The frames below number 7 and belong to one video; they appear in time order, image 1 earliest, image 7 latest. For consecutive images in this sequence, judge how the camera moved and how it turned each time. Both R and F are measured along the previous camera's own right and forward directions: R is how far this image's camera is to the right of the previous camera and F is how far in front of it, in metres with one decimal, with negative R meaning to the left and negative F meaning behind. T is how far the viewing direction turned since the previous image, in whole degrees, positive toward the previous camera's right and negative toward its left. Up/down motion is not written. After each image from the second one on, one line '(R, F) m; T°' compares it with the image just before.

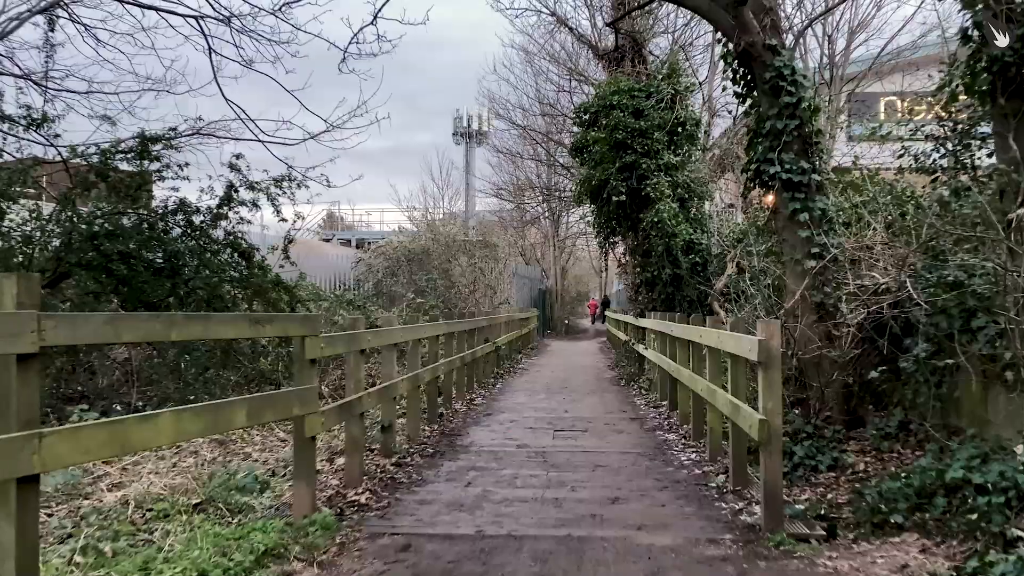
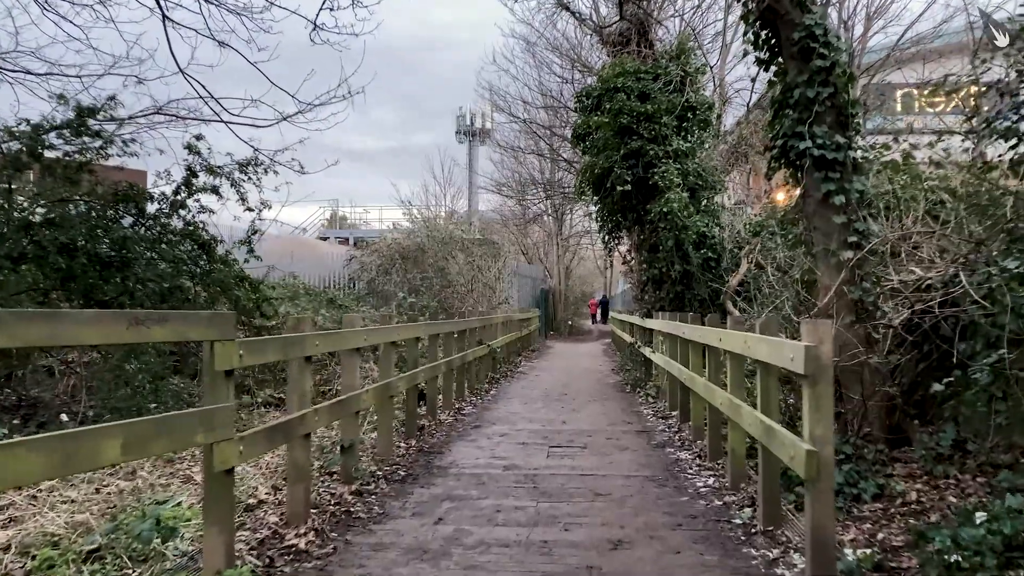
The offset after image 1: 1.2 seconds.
(+0.1, +0.8) m; 0°
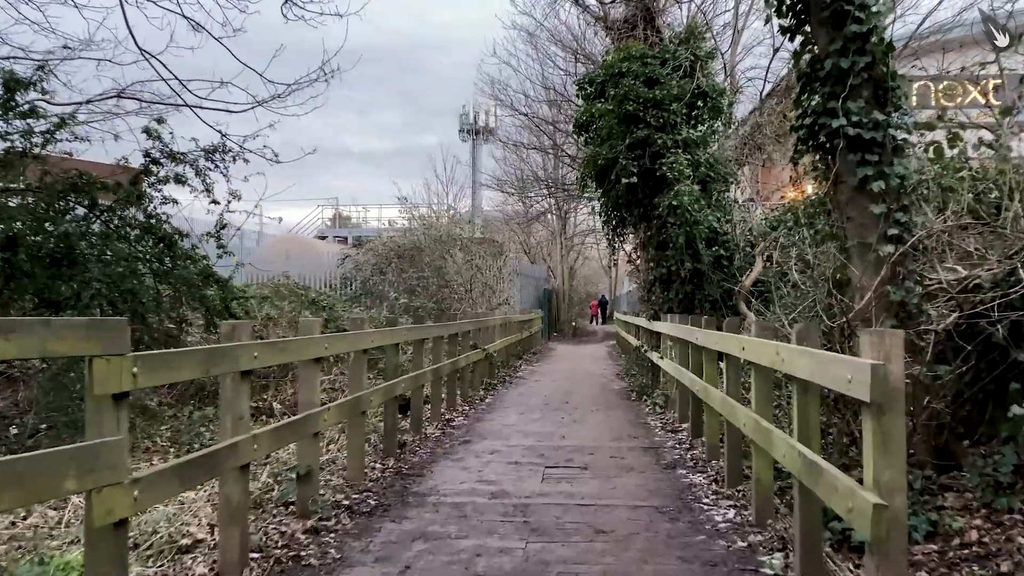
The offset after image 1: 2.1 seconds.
(+0.1, +0.7) m; 0°
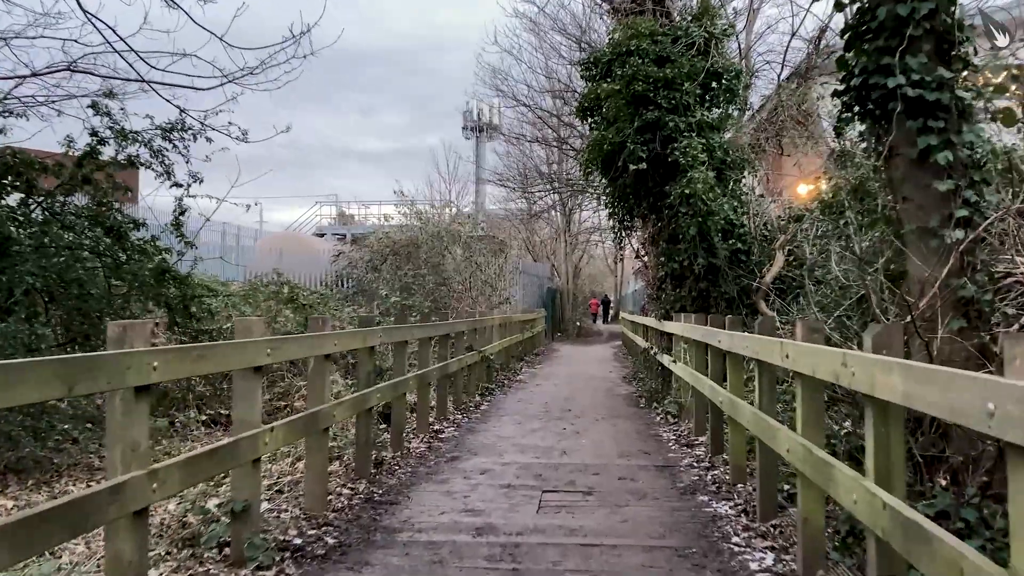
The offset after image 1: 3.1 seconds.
(0.0, +0.7) m; 0°
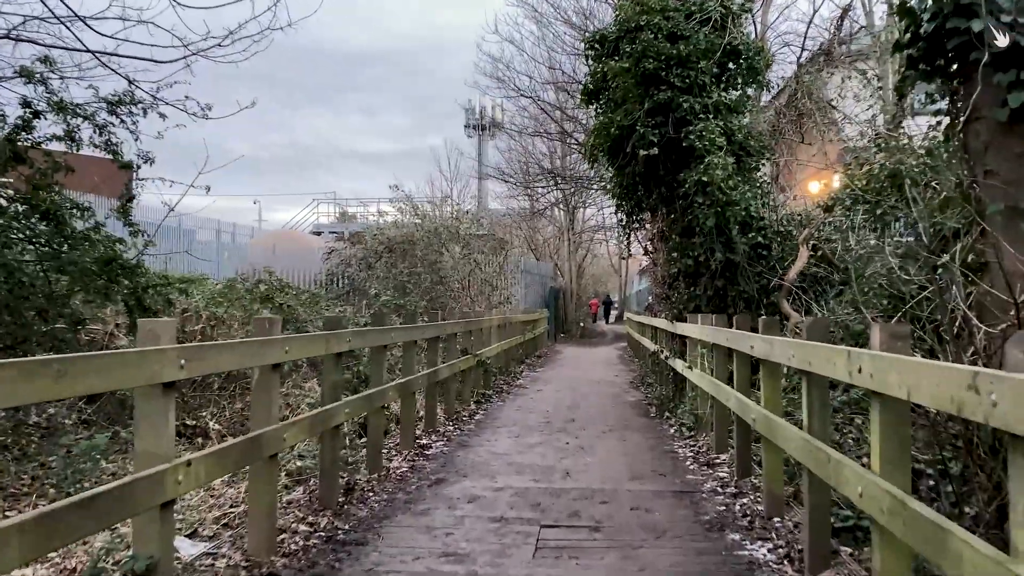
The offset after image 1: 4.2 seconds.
(0.0, +0.7) m; 0°
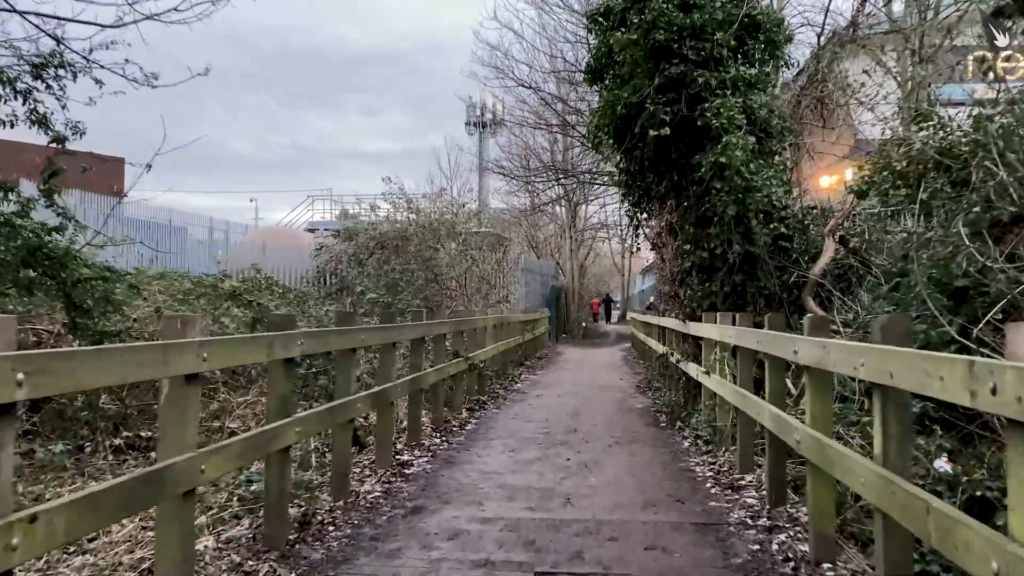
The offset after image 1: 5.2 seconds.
(0.0, +0.7) m; 0°
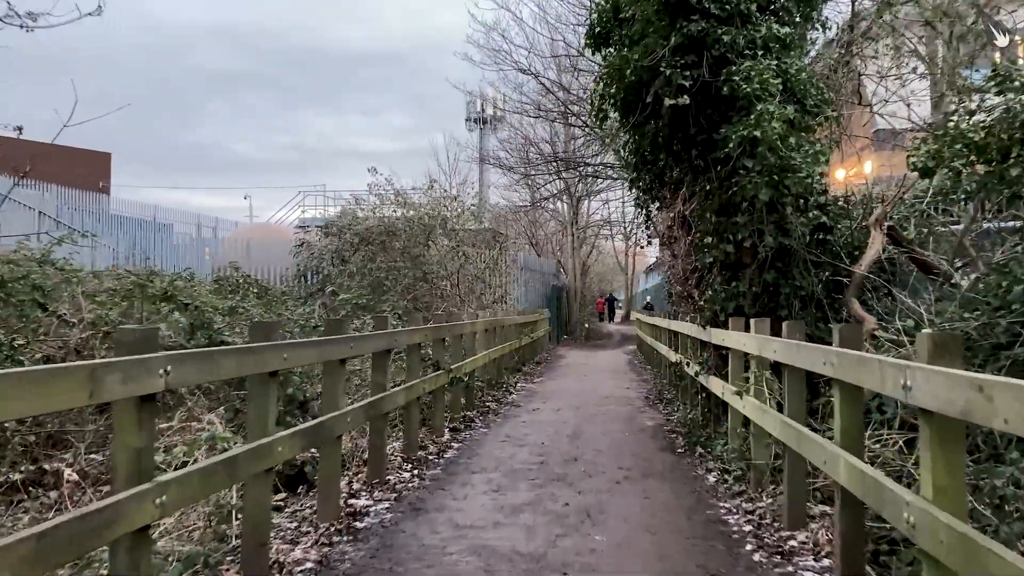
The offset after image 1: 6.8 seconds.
(+0.1, +1.1) m; 0°
